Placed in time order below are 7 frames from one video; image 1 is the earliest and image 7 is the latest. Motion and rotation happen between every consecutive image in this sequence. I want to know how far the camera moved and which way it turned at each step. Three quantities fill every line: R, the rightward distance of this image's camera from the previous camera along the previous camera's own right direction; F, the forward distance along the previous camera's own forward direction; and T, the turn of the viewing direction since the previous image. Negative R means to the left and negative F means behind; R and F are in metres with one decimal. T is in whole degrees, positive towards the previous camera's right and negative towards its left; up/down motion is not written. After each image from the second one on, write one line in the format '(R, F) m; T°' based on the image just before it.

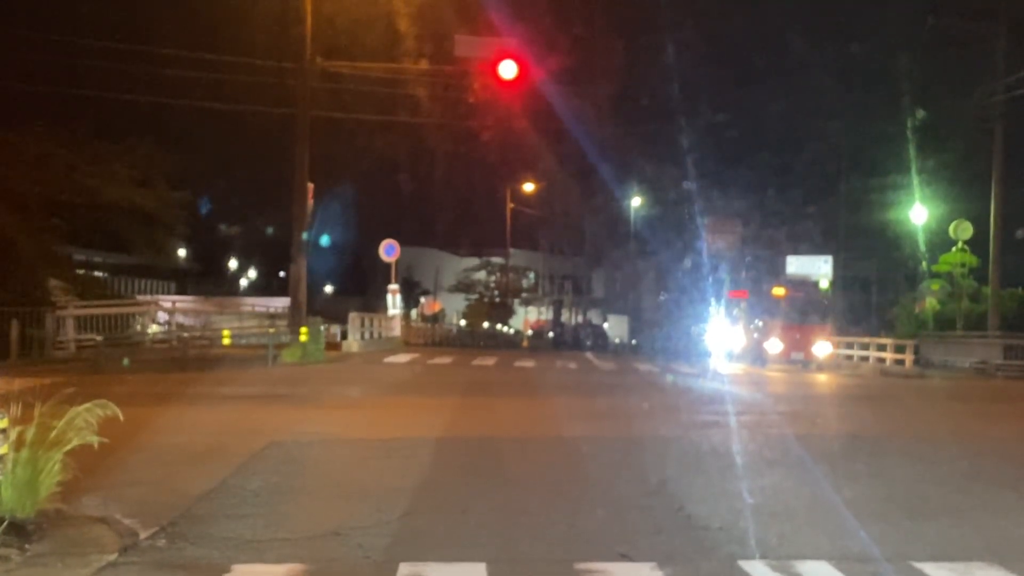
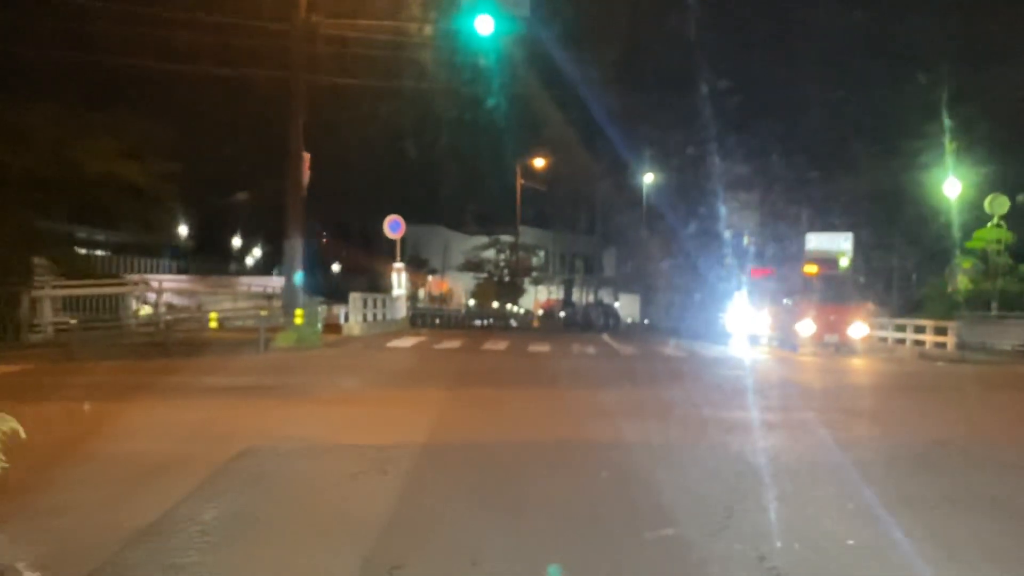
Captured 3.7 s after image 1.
(-0.1, +1.9) m; 0°
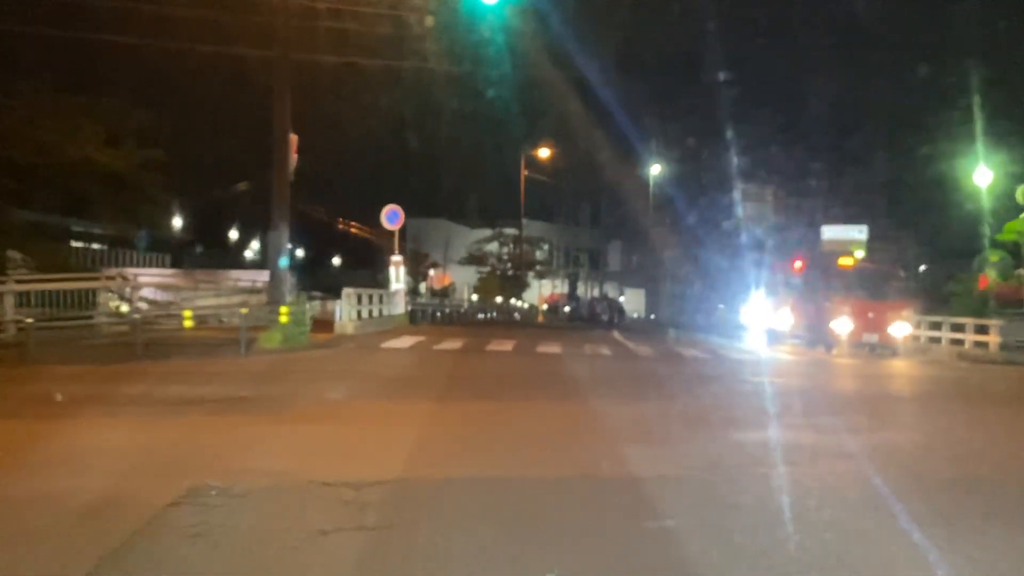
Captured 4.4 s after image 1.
(-0.1, +2.1) m; 0°
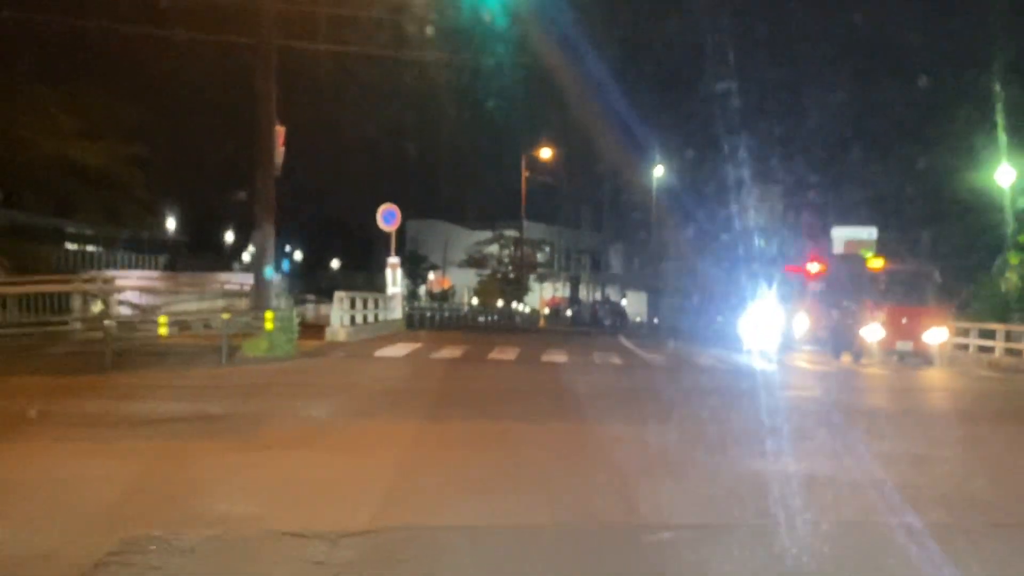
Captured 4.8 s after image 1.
(0.0, +1.5) m; 0°
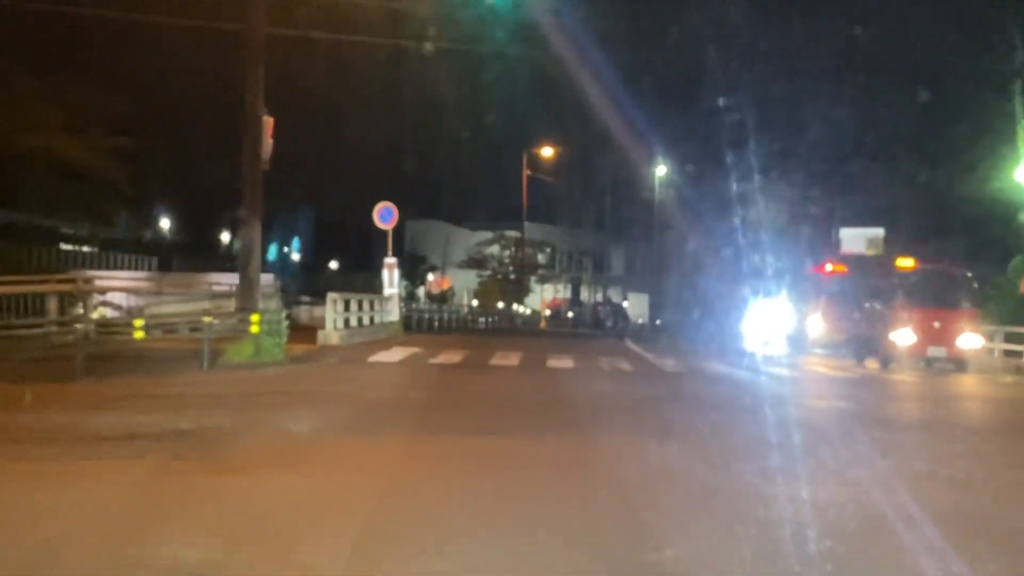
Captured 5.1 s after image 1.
(-0.1, +1.2) m; 0°
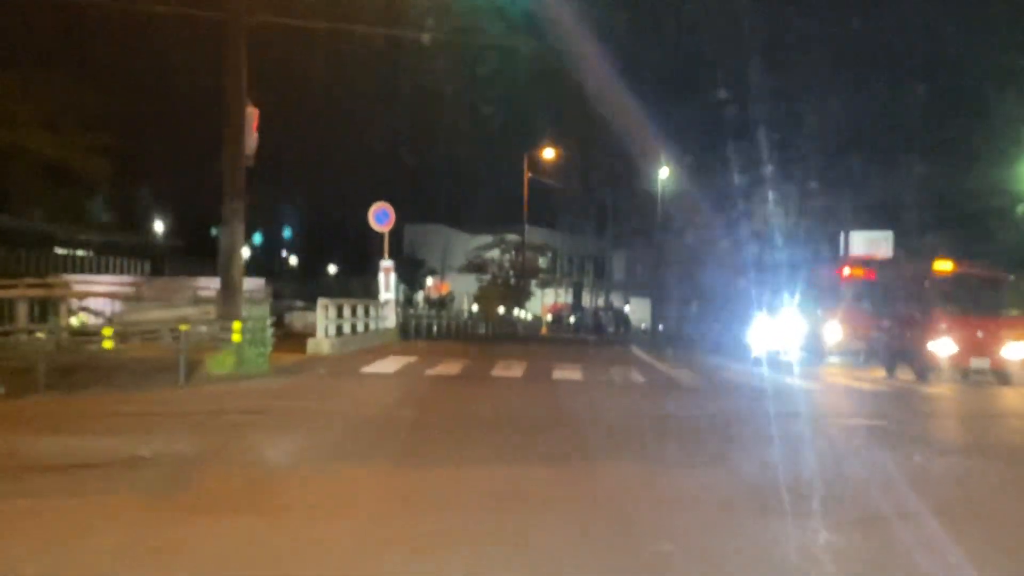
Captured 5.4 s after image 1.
(-0.1, +1.4) m; 0°
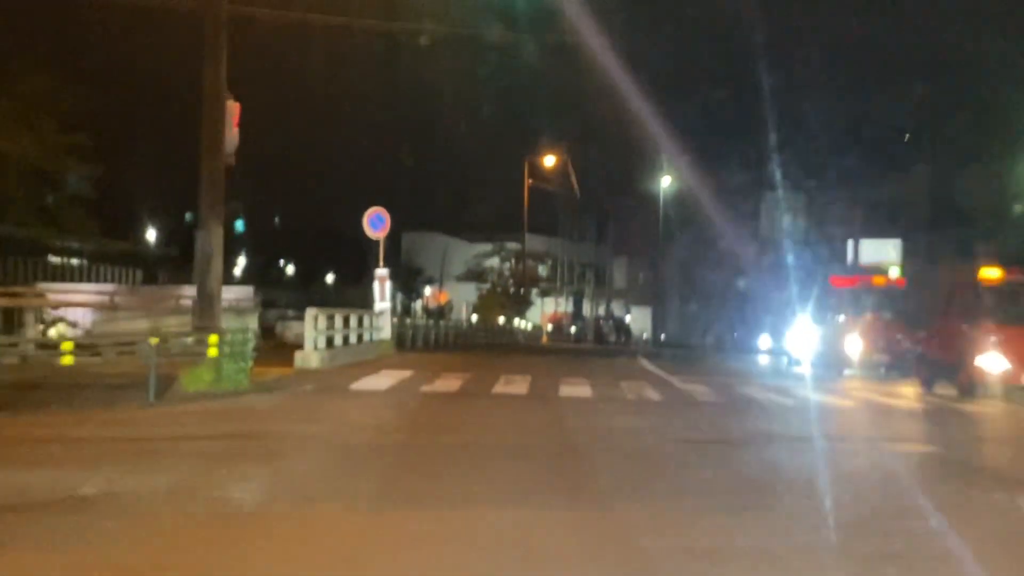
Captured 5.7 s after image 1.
(-0.1, +1.4) m; 0°
